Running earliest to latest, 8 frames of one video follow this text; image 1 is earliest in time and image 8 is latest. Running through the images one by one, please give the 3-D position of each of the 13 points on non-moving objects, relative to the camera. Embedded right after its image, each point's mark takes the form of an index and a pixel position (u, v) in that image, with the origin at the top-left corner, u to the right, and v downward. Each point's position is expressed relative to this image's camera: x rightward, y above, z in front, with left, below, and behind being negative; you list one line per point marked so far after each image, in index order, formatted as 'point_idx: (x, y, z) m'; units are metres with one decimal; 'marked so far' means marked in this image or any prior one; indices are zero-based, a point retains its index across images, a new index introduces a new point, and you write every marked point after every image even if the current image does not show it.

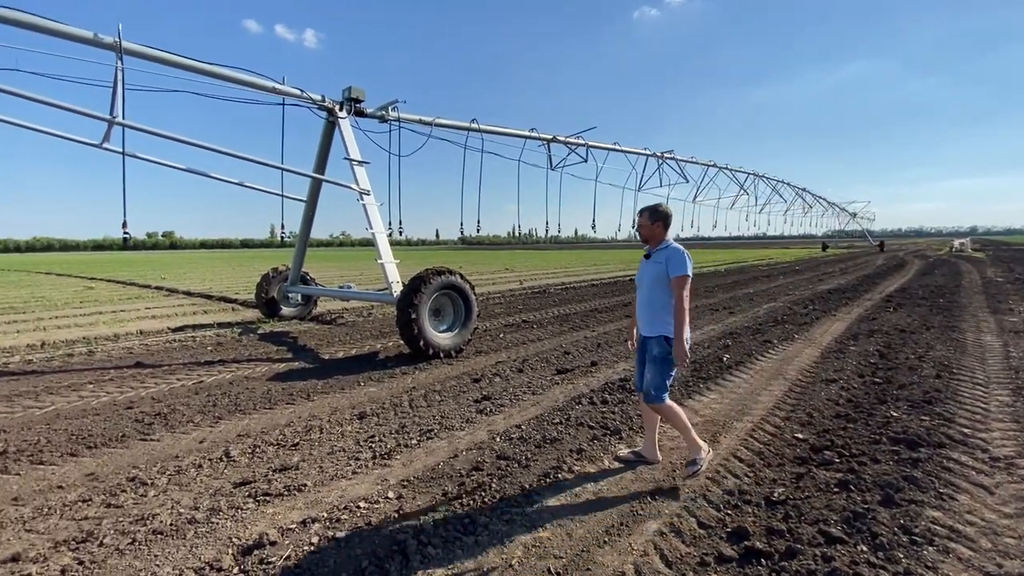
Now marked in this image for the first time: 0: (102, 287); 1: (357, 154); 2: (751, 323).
0: (-14.8, 0.0, +17.8) m
1: (-2.6, +2.2, +8.3) m
2: (+4.4, -0.7, +9.2) m
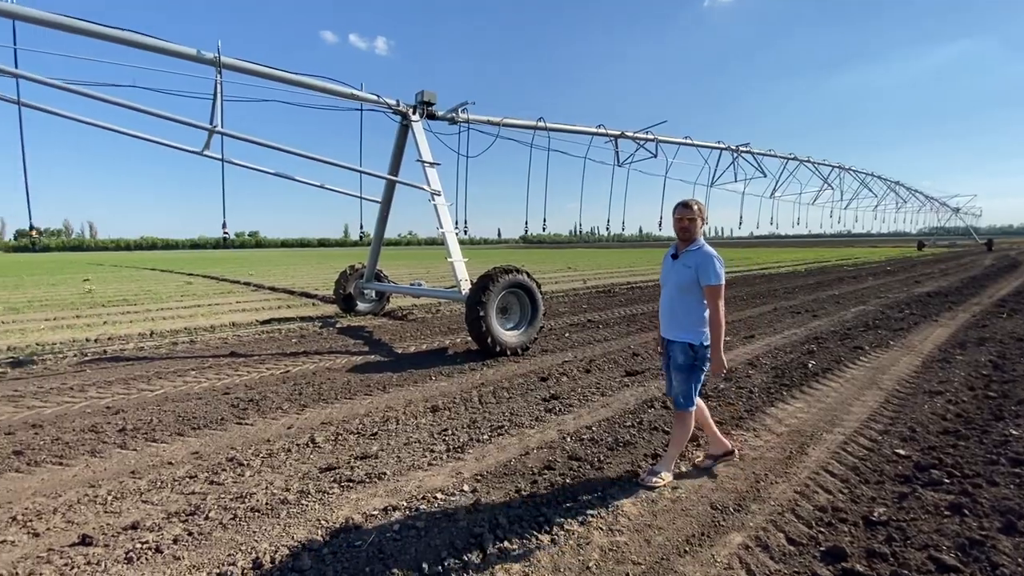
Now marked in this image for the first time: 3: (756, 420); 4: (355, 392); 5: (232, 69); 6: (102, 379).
0: (-12.4, +0.2, +19.5) m
1: (-1.5, +2.3, +8.5) m
2: (+5.6, -0.7, +8.5) m
3: (+2.1, -1.1, +4.2) m
4: (-1.7, -1.1, +5.4) m
5: (-4.0, +3.1, +7.0) m
6: (-4.9, -1.1, +5.9) m
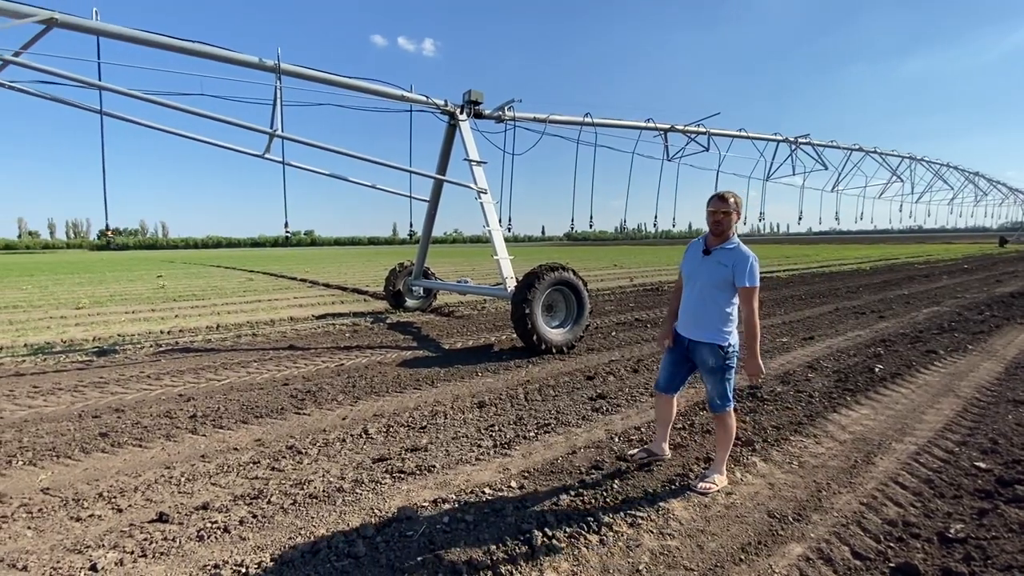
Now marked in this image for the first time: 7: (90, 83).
0: (-10.5, +0.4, +20.5) m
1: (-0.6, +2.3, +8.6) m
2: (+6.4, -0.7, +8.0) m
3: (+2.5, -1.1, +4.0) m
4: (-1.2, -1.1, +5.5) m
5: (-3.3, +3.2, +7.3) m
6: (-4.4, -1.0, +6.4) m
7: (-4.9, +2.4, +5.7) m
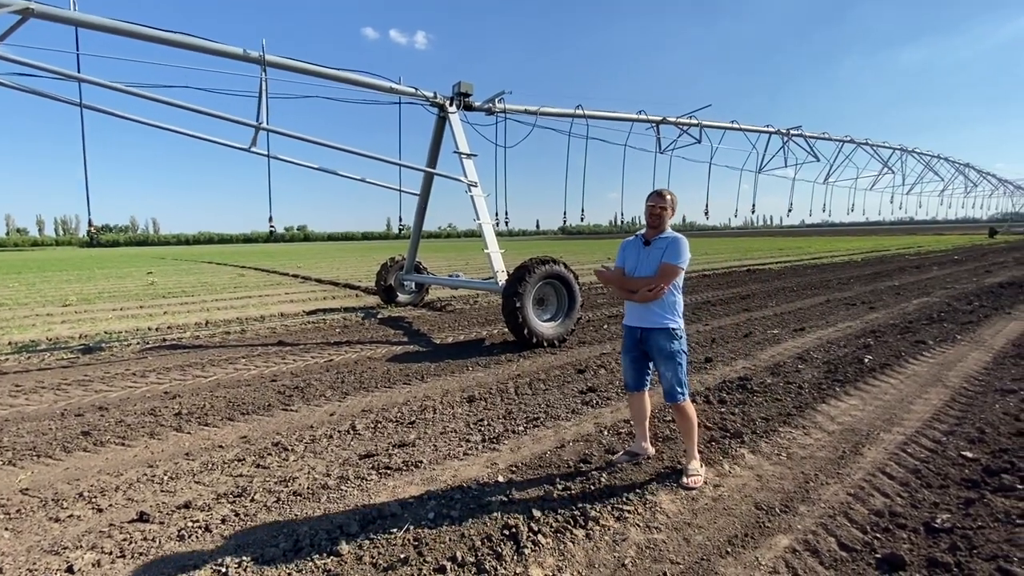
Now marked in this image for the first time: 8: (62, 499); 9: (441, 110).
0: (-10.8, +0.5, +20.4) m
1: (-0.8, +2.4, +8.5) m
2: (+6.3, -0.5, +8.0) m
3: (+2.4, -1.1, +4.0) m
4: (-1.3, -1.0, +5.4) m
5: (-3.4, +3.2, +7.2) m
6: (-4.5, -1.0, +6.3) m
7: (-5.0, +2.4, +5.6) m
8: (-2.9, -1.4, +3.2) m
9: (-1.3, +3.2, +8.7) m
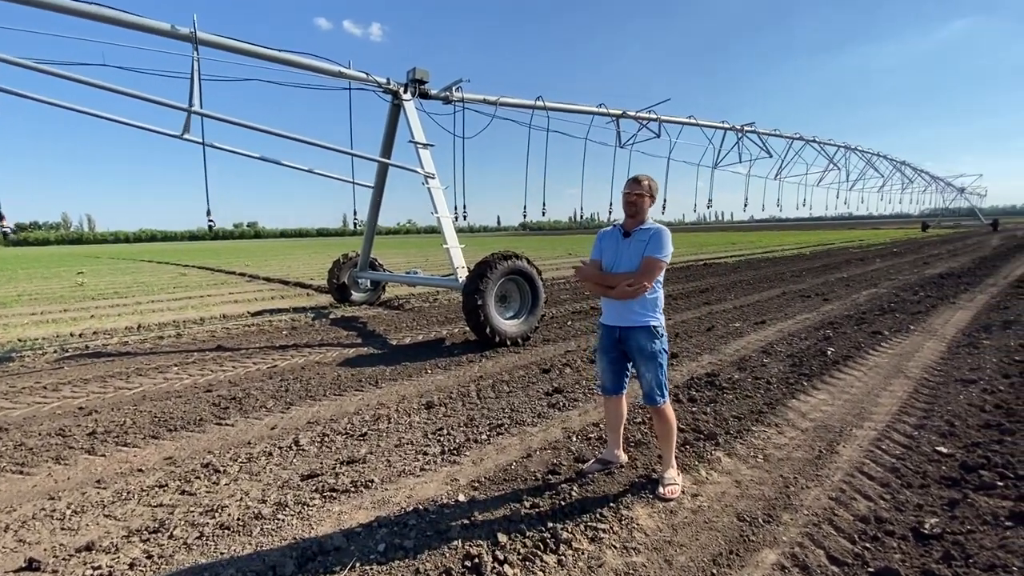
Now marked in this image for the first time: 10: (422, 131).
0: (-12.4, +0.5, +19.1) m
1: (-1.5, +2.5, +8.1) m
2: (+5.6, -0.4, +8.2) m
3: (+2.1, -1.0, +3.9) m
4: (-1.7, -1.0, +5.0) m
5: (-4.0, +3.2, +6.5) m
6: (-4.9, -1.0, +5.6) m
7: (-5.5, +2.4, +4.9) m
8: (-3.1, -1.4, +2.7) m
9: (-2.0, +3.2, +8.3) m
10: (-1.5, +2.6, +8.1) m
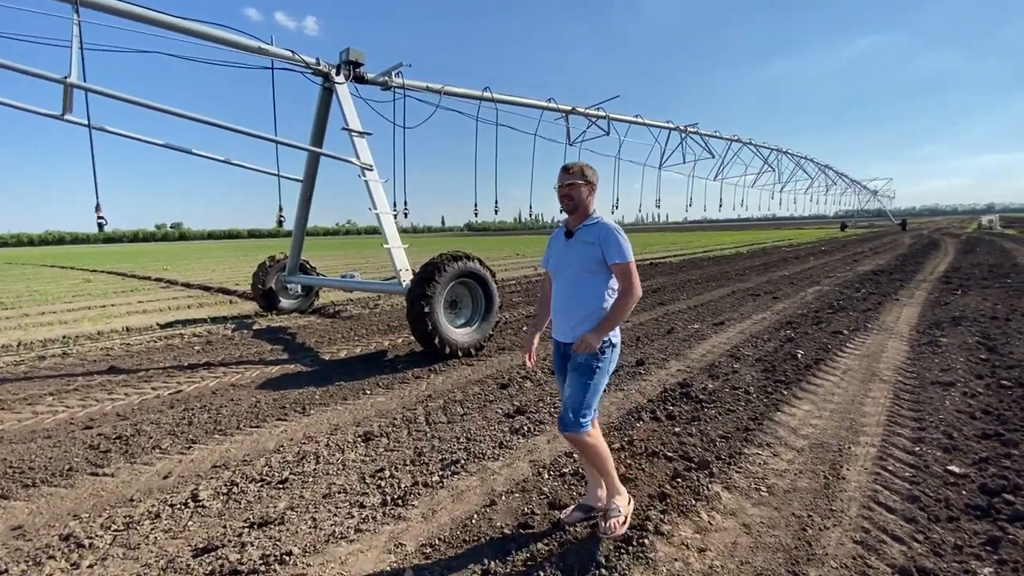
0: (-14.3, +0.3, +17.0) m
1: (-2.3, +2.4, +7.3) m
2: (+4.8, -0.4, +8.2) m
3: (+1.8, -1.0, +3.5) m
4: (-2.1, -1.1, +4.2) m
5: (-4.6, +3.1, +5.5) m
6: (-5.4, -1.1, +4.4) m
7: (-5.9, +2.3, +3.6) m
8: (-3.3, -1.5, +1.7) m
9: (-2.8, +3.1, +7.4) m
10: (-2.3, +2.5, +7.3) m
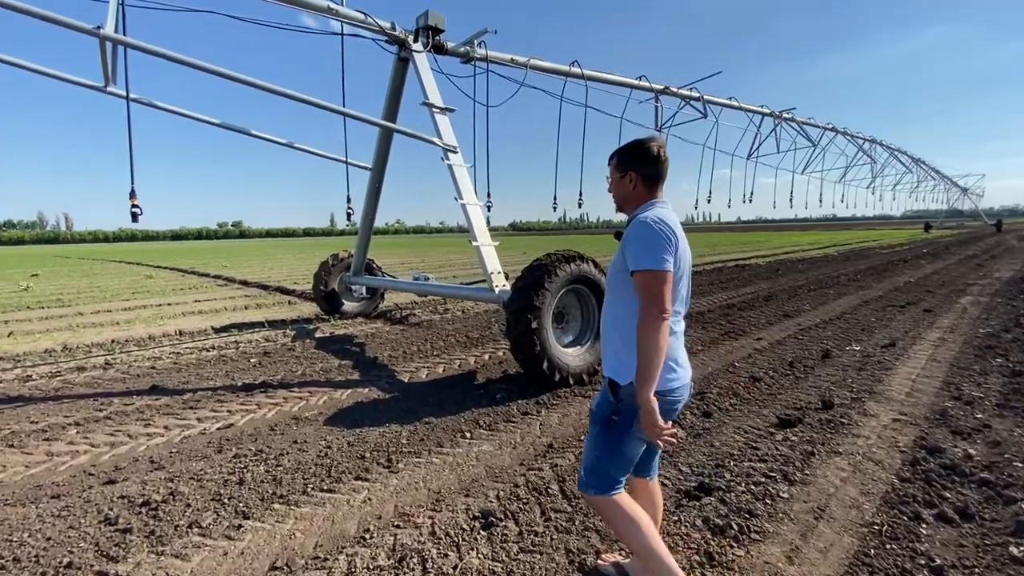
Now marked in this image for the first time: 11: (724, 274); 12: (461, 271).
0: (-12.1, +0.4, +16.9) m
1: (-0.9, +2.4, +6.1) m
2: (+6.2, -0.5, +6.4) m
3: (+2.8, -1.1, +2.0) m
4: (-1.1, -1.2, +3.1) m
5: (-3.4, +3.1, +4.5) m
6: (-4.3, -1.2, +3.6) m
7: (-4.9, +2.3, +2.8) m
8: (-2.4, -1.5, +0.7) m
9: (-1.4, +3.1, +6.3) m
10: (-0.9, +2.5, +6.2) m
11: (+5.9, +0.4, +13.6) m
12: (-2.5, +0.6, +17.1) m
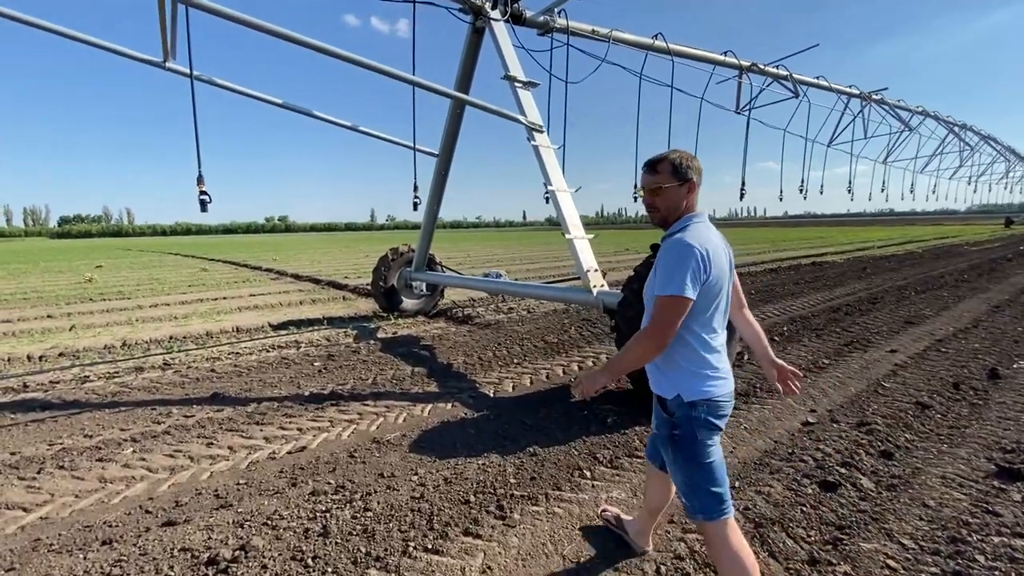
0: (-10.3, +0.6, +17.0) m
1: (+0.1, +2.4, +5.4) m
2: (+7.2, -0.6, +5.2) m
3: (+3.4, -1.2, +1.1) m
4: (-0.3, -1.2, +2.4) m
5: (-2.5, +3.1, +4.0) m
6: (-3.5, -1.1, +3.2) m
7: (-4.1, +2.3, +2.4) m
8: (-1.9, -1.6, +0.1) m
9: (-0.4, +3.1, +5.6) m
10: (+0.1, +2.5, +5.5) m
11: (+7.4, +0.4, +12.4) m
12: (-0.7, +0.7, +16.5) m
